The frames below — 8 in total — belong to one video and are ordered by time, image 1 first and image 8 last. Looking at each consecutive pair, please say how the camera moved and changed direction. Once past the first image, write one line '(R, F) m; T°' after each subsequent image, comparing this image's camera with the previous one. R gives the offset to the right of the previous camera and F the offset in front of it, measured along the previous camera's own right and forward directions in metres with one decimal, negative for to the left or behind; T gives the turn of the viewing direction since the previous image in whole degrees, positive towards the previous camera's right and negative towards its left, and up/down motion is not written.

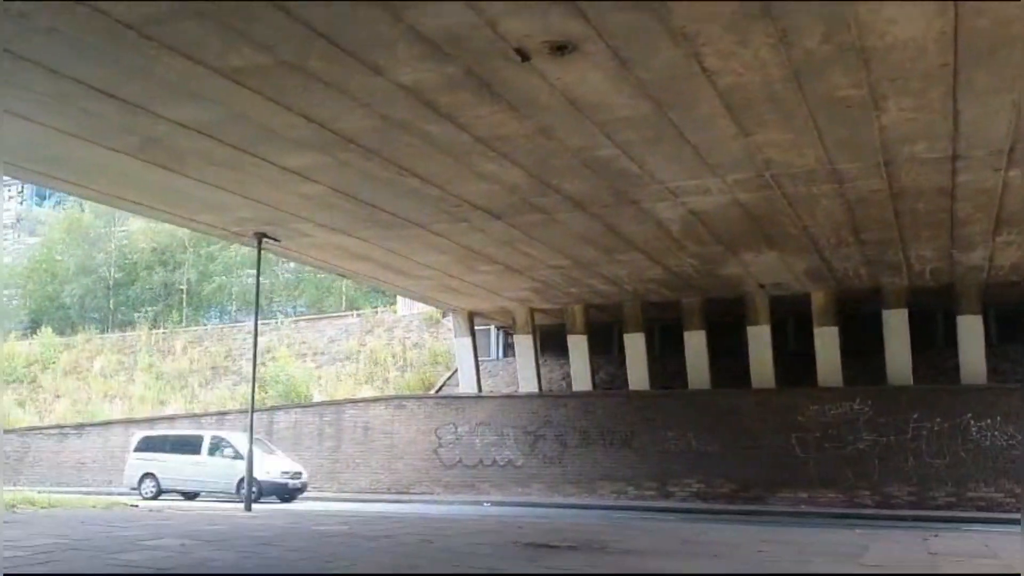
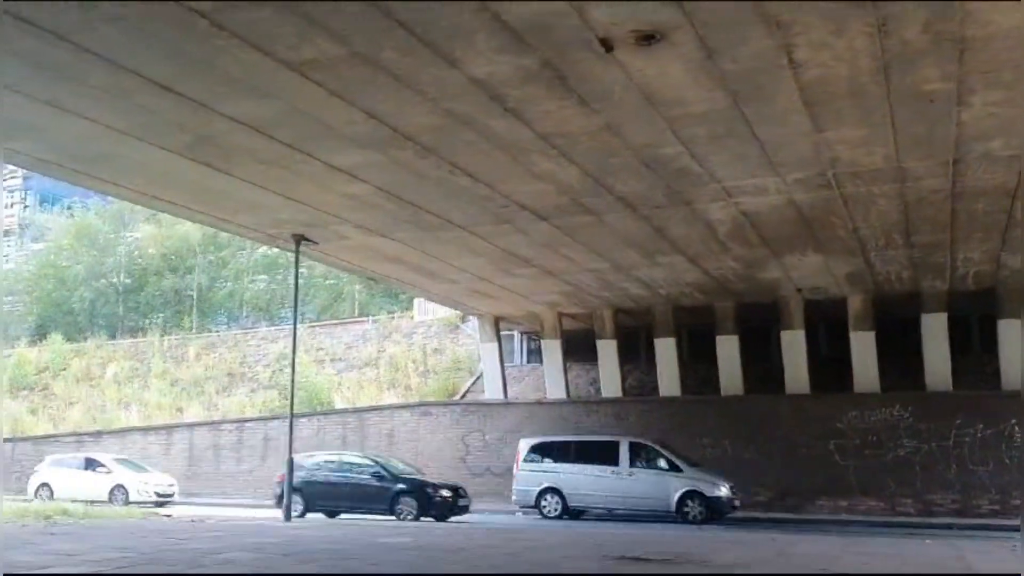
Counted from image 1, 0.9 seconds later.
(-0.9, +0.5) m; 0°
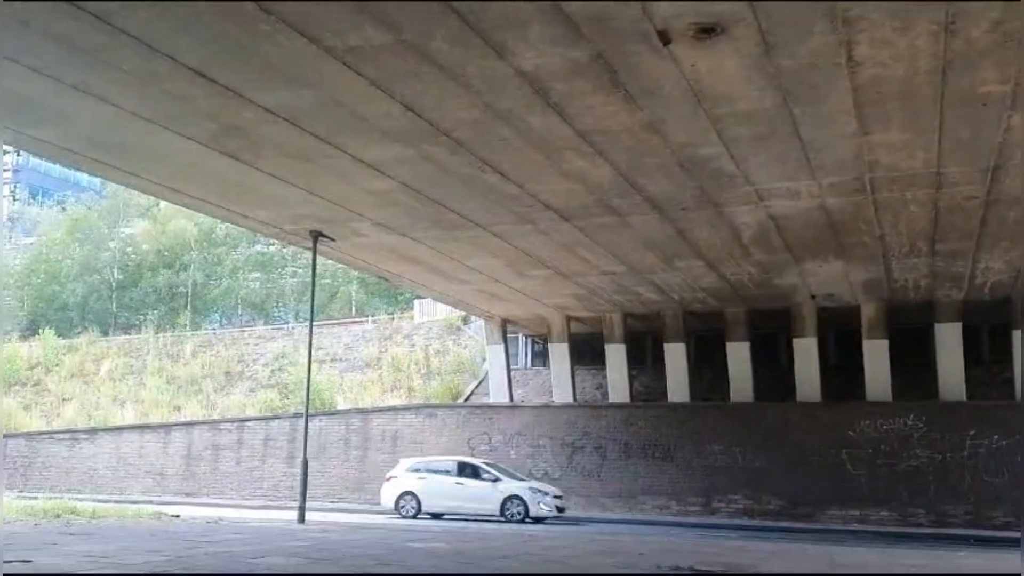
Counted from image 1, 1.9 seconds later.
(-0.7, +0.3) m; +1°
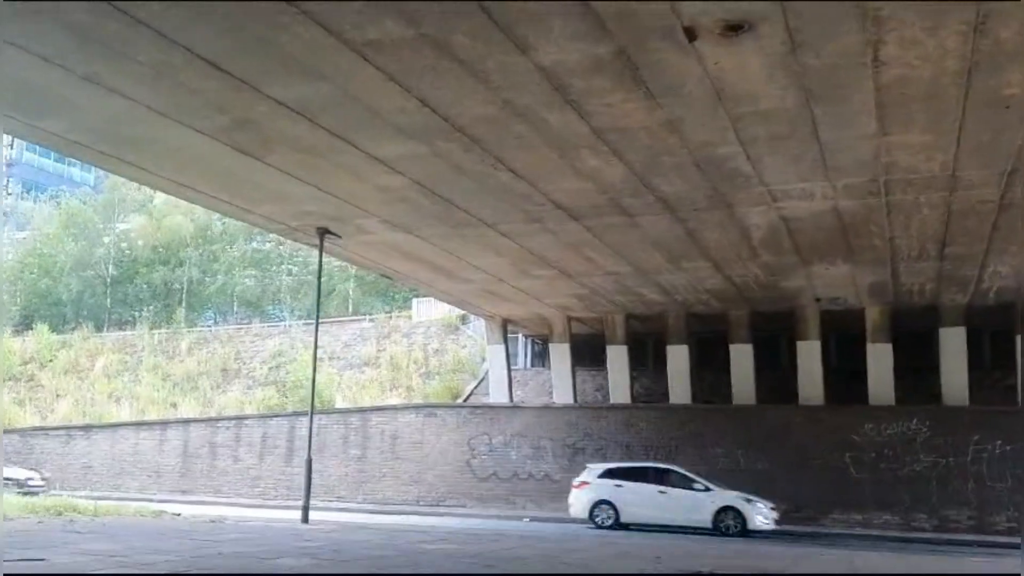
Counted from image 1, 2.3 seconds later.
(-0.3, +0.2) m; +1°
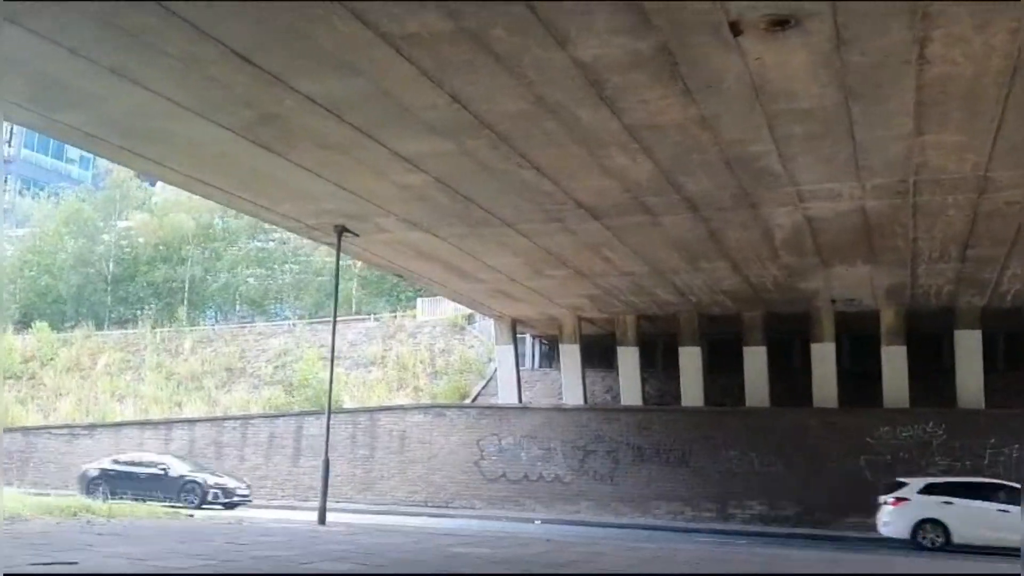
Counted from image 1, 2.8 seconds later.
(-0.5, +0.2) m; 0°
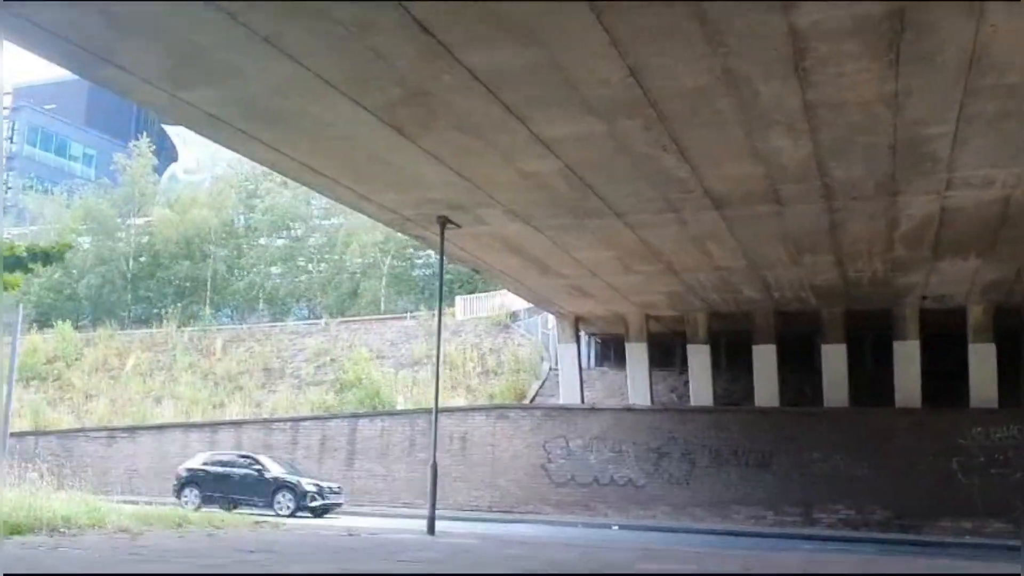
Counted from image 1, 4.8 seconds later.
(-2.2, +1.0) m; +1°
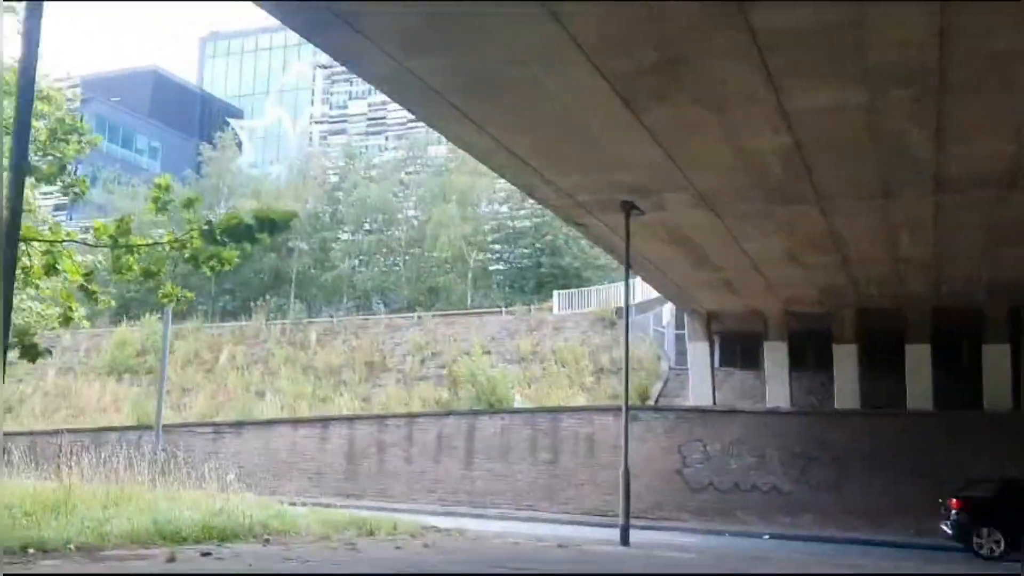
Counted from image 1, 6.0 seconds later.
(-2.5, +1.2) m; -2°
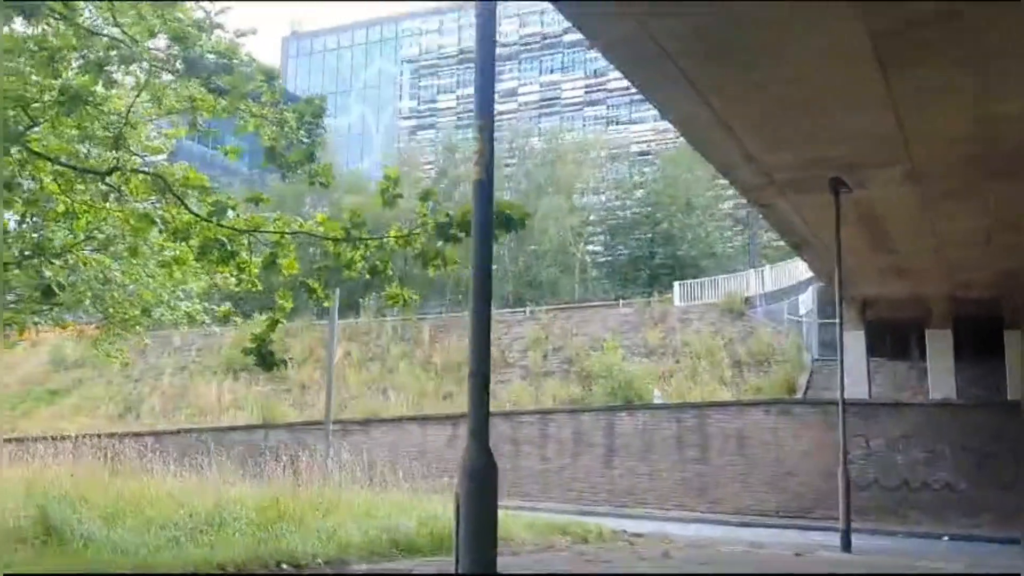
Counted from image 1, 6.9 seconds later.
(-2.0, +0.9) m; -4°
